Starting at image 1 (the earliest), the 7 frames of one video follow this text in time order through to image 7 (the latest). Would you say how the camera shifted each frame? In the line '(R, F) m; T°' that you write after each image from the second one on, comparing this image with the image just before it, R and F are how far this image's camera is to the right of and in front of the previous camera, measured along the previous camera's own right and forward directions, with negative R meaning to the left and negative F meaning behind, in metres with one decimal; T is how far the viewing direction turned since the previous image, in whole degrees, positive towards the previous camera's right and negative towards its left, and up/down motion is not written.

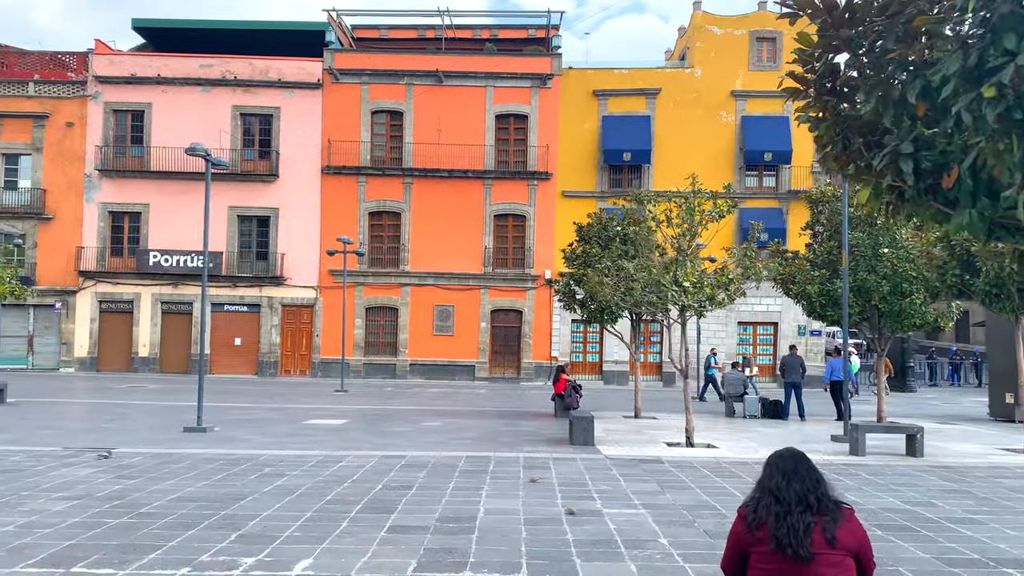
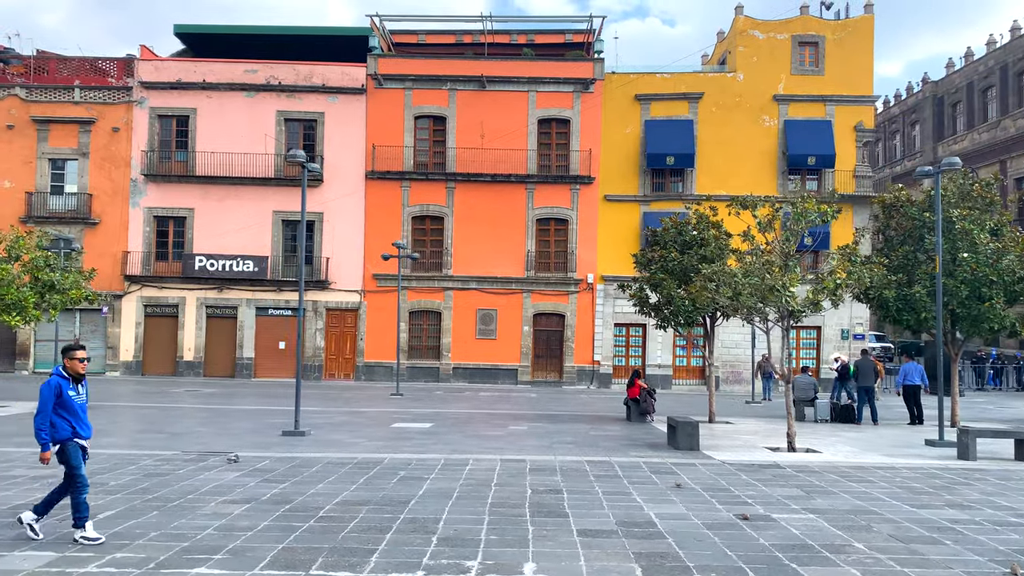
(-1.5, -0.1) m; 0°
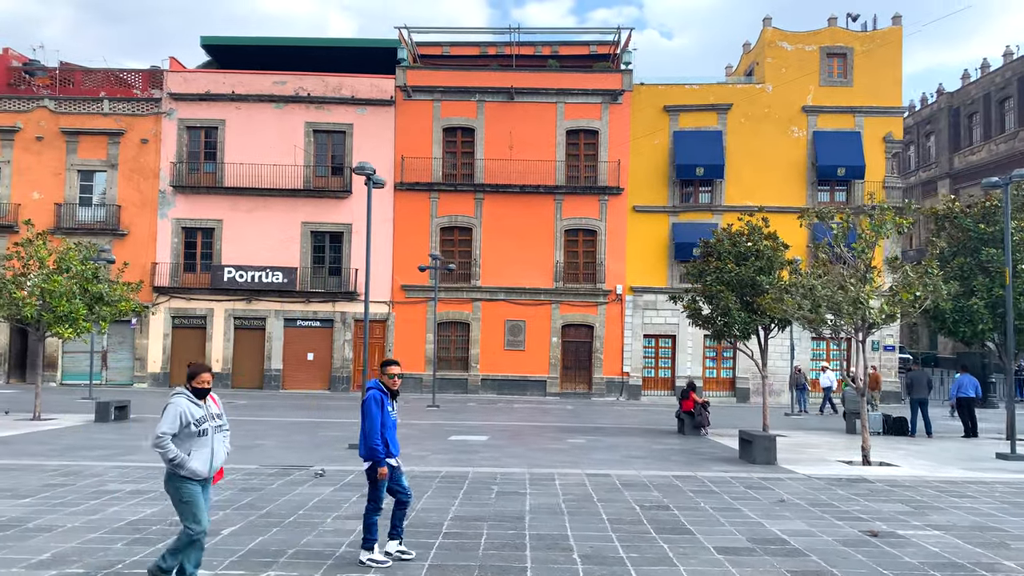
(-1.1, +0.1) m; 0°
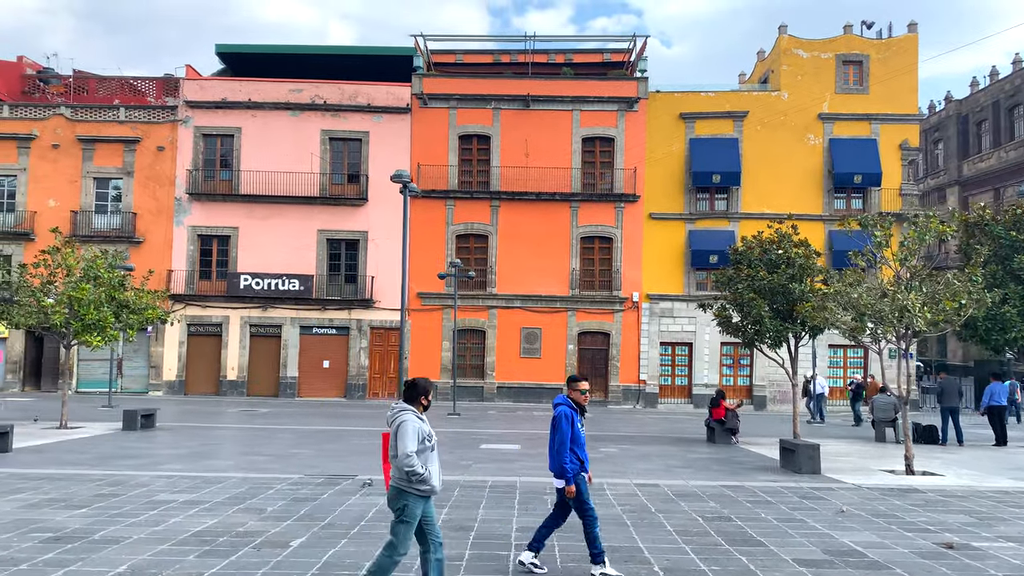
(-0.6, +0.1) m; 0°
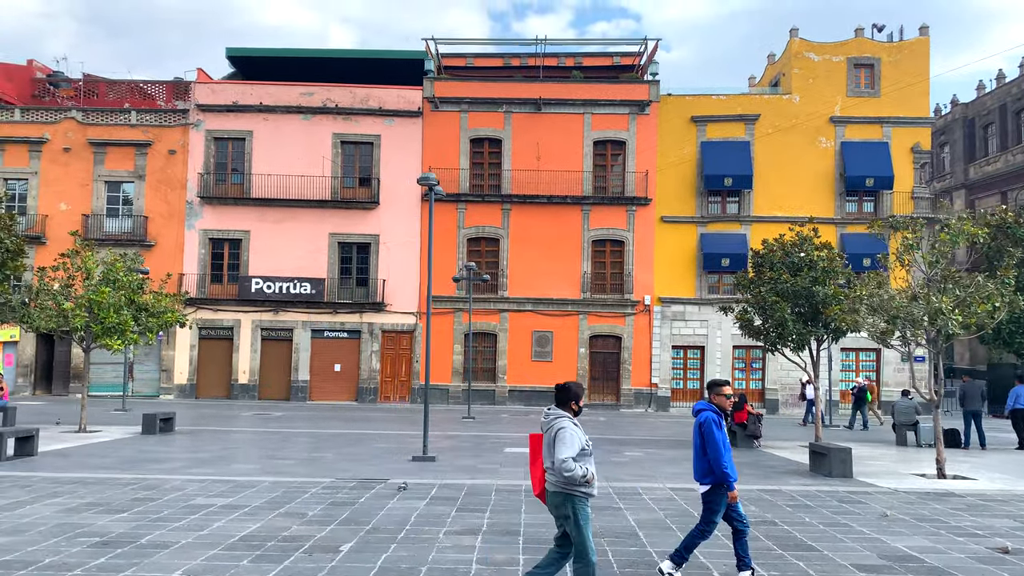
(-0.4, 0.0) m; 0°
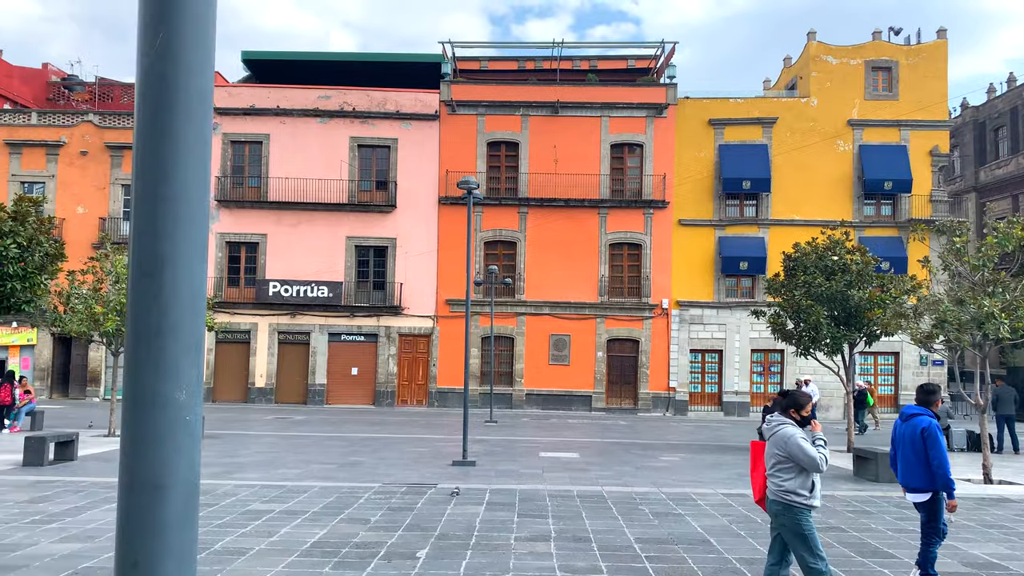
(-0.7, +0.1) m; 0°
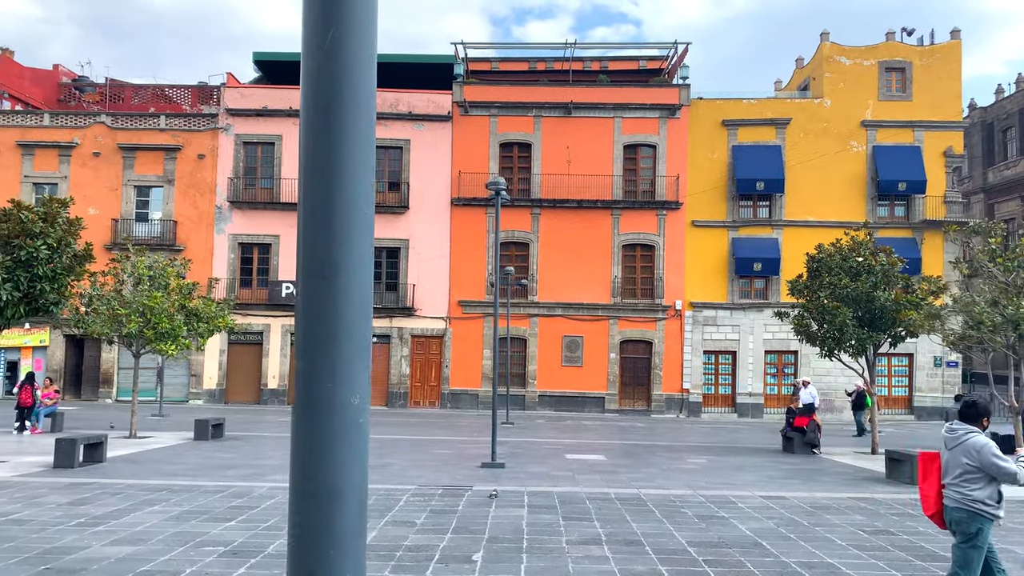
(-0.5, 0.0) m; 0°
